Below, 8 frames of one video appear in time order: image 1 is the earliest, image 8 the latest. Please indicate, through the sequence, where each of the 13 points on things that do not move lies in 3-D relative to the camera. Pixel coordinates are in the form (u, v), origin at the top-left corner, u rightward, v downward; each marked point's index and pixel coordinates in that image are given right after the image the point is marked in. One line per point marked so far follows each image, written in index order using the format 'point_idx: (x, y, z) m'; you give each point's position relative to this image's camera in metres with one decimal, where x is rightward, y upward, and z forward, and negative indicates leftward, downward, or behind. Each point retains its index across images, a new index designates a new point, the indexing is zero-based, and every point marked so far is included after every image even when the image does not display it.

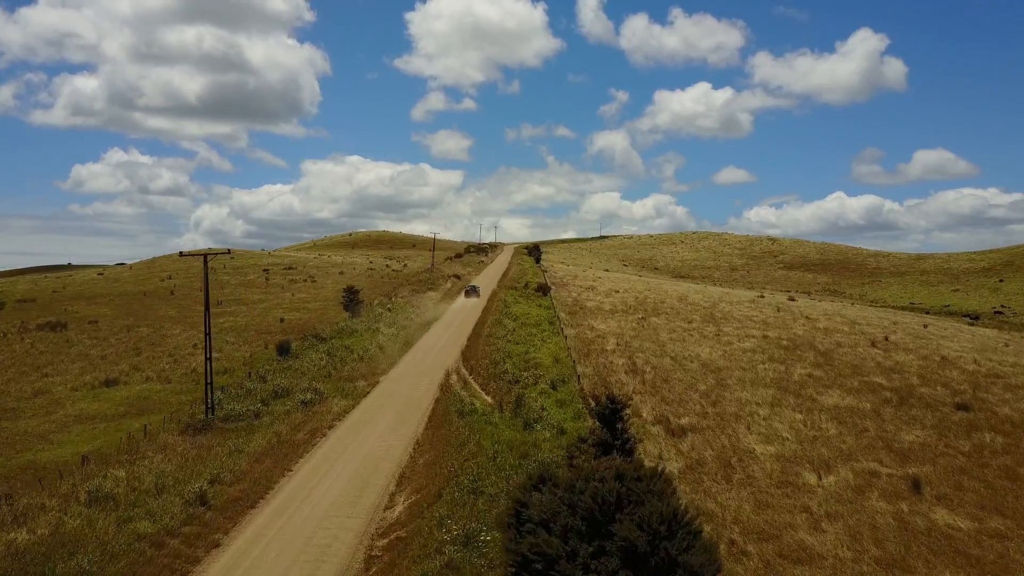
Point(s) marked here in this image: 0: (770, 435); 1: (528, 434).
0: (+7.0, -4.0, +18.3) m
1: (+0.4, -3.8, +17.4) m
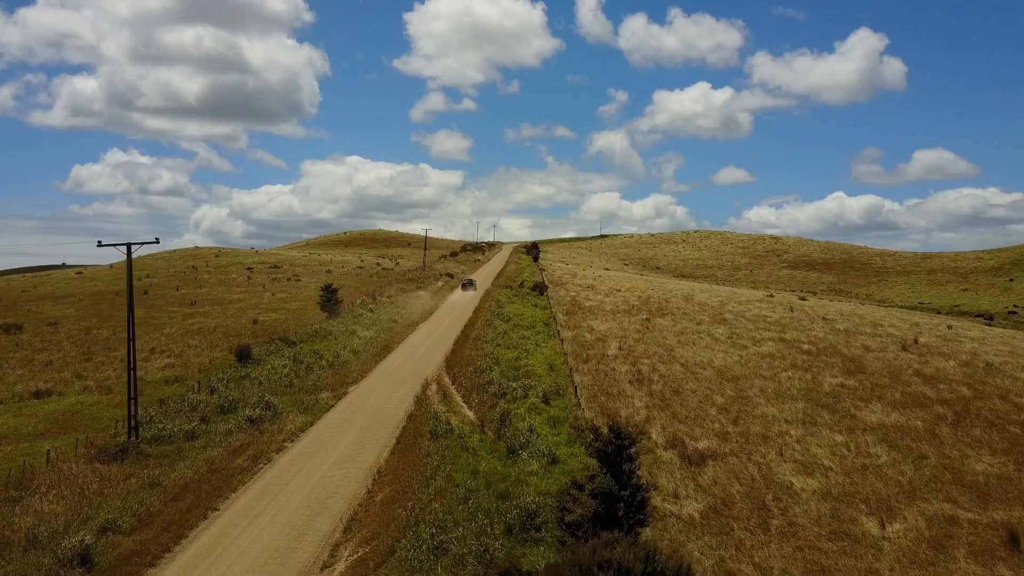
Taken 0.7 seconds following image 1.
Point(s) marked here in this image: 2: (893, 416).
0: (+6.6, -3.9, +14.9) m
1: (0.0, -3.7, +14.1) m
2: (+10.4, -3.5, +18.3) m
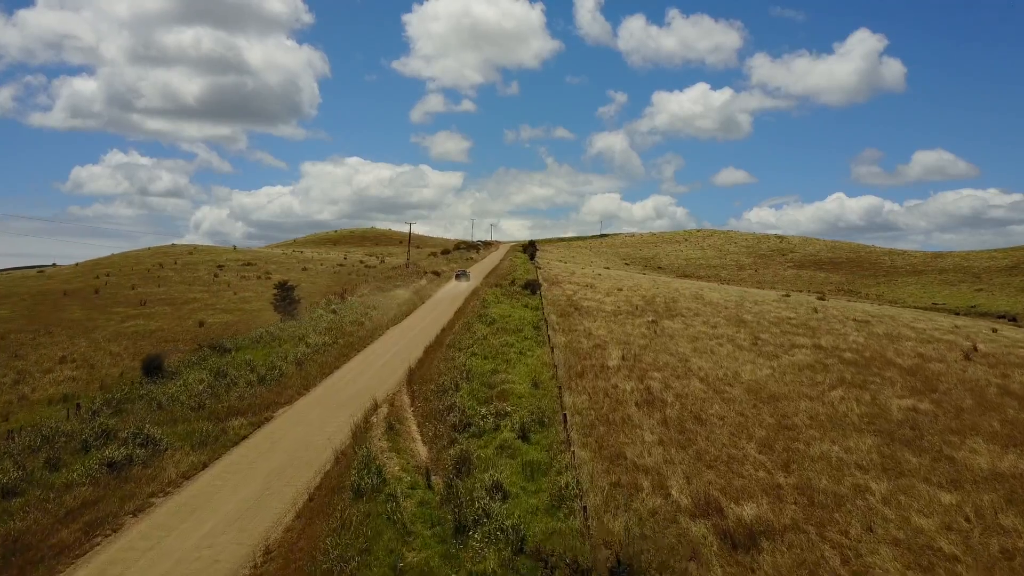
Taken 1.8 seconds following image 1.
0: (+5.9, -3.7, +9.6) m
1: (-0.7, -3.6, +8.8) m
2: (+9.7, -3.3, +13.1) m
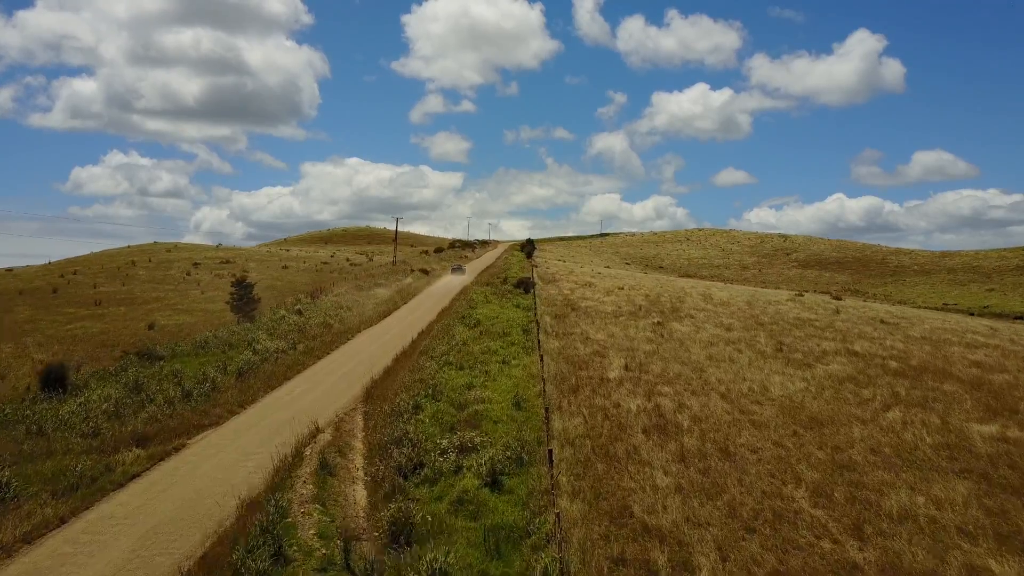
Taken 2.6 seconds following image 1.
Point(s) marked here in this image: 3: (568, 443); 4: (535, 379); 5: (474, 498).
0: (+5.3, -3.6, +5.9) m
1: (-1.3, -3.5, +5.1) m
2: (+9.1, -3.2, +9.3) m
3: (+1.1, -3.0, +12.9) m
4: (+0.6, -2.4, +17.6) m
5: (-0.6, -3.1, +9.9) m
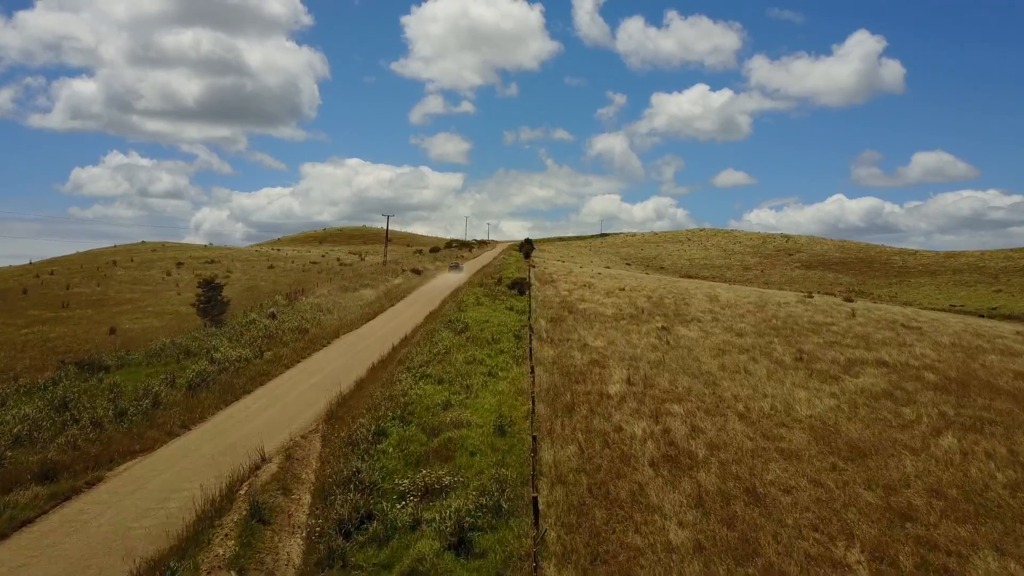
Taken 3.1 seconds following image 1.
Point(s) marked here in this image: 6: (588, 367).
0: (+5.0, -3.7, +3.5) m
1: (-1.6, -3.5, +2.7) m
2: (+8.8, -3.3, +7.0) m
3: (+0.8, -3.0, +10.5) m
4: (+0.3, -2.4, +15.3) m
5: (-0.9, -3.1, +7.5) m
6: (+2.2, -2.2, +19.0) m
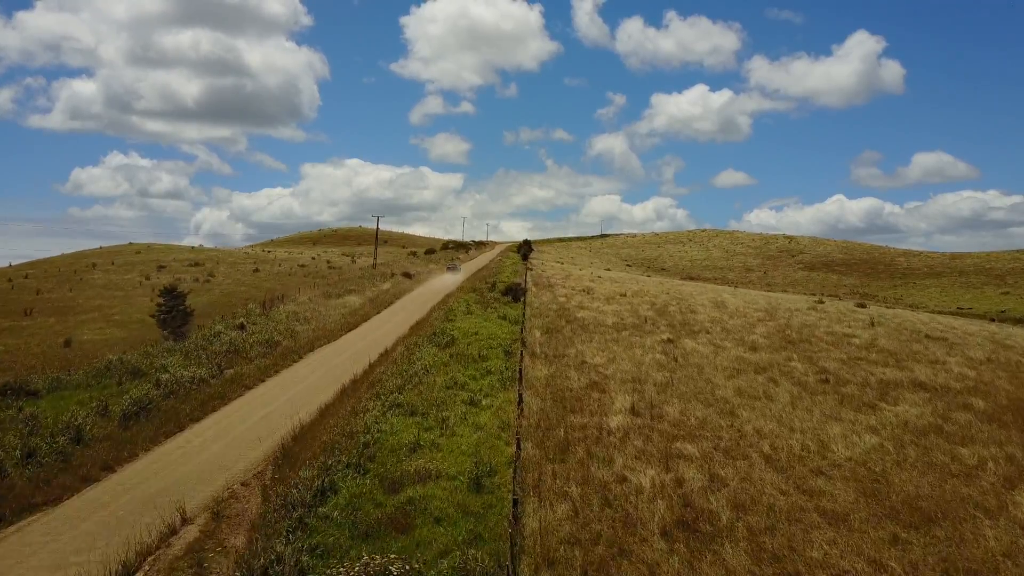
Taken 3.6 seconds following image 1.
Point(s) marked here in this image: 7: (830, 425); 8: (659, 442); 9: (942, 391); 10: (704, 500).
0: (+4.7, -4.0, +1.1) m
1: (-1.9, -3.8, +0.3) m
2: (+8.5, -3.6, +4.6) m
3: (+0.4, -3.3, +8.1) m
4: (-0.1, -2.8, +12.9) m
5: (-1.2, -3.4, +5.2) m
6: (+1.8, -2.6, +16.7) m
7: (+6.6, -2.8, +13.9) m
8: (+2.8, -2.9, +12.8) m
9: (+10.8, -2.6, +16.9) m
10: (+2.9, -3.2, +10.2) m
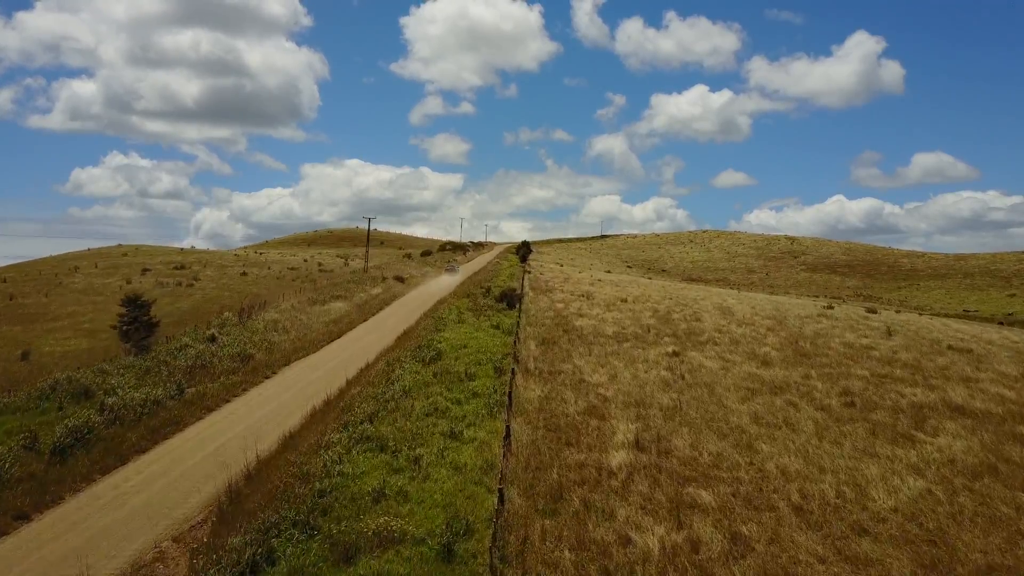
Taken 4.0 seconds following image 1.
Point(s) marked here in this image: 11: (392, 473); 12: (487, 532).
0: (+4.4, -4.3, -0.7) m
1: (-2.2, -4.1, -1.6) m
2: (+8.2, -3.9, +2.7) m
3: (+0.2, -3.6, +6.3) m
4: (-0.3, -3.1, +11.0) m
5: (-1.5, -3.7, +3.3) m
6: (+1.6, -2.9, +14.8) m
7: (+6.3, -3.1, +12.0) m
8: (+2.5, -3.2, +10.9) m
9: (+10.6, -2.9, +15.0) m
10: (+2.6, -3.5, +8.3) m
11: (-2.0, -3.0, +11.1) m
12: (-0.3, -3.2, +9.1) m
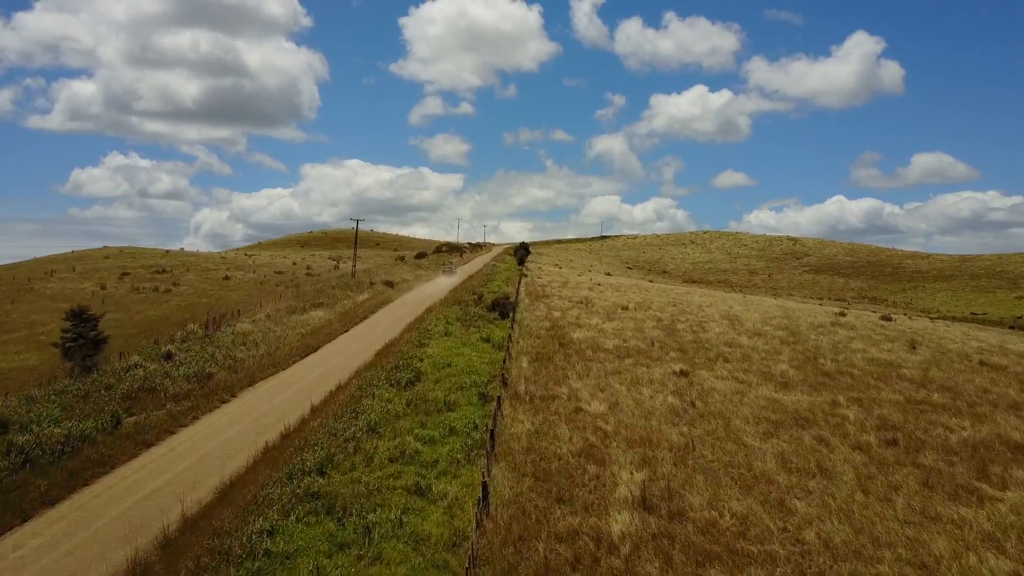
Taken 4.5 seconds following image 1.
0: (+4.1, -4.6, -3.1) m
1: (-2.5, -4.5, -3.9) m
2: (+7.9, -4.2, +0.4) m
3: (-0.2, -4.0, +3.9) m
4: (-0.7, -3.4, +8.7) m
5: (-1.8, -4.1, +0.9) m
6: (+1.2, -3.2, +12.4) m
7: (+6.0, -3.5, +9.7) m
8: (+2.2, -3.5, +8.5) m
9: (+10.2, -3.3, +12.7) m
10: (+2.3, -3.8, +5.9) m
11: (-2.3, -3.4, +8.7) m
12: (-0.7, -3.6, +6.7) m
